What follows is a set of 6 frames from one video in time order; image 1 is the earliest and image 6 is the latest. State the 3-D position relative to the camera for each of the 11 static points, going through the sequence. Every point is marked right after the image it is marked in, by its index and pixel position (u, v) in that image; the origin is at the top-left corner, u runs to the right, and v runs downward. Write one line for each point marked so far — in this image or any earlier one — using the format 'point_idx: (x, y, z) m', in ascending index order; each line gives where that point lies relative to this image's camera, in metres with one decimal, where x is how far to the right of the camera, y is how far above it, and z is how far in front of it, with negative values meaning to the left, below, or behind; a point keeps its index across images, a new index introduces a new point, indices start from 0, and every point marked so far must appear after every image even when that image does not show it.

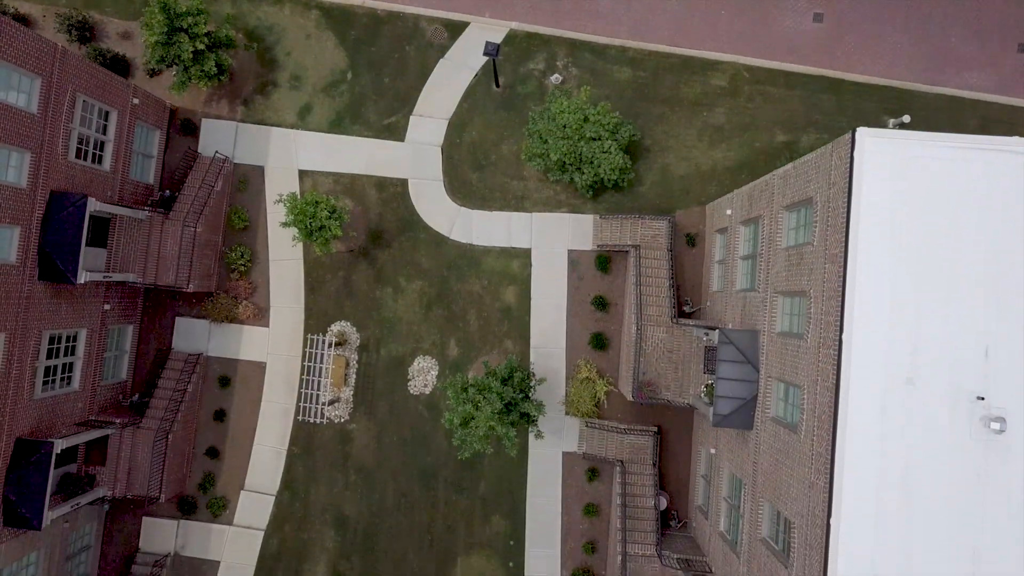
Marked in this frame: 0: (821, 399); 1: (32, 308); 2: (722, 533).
0: (+6.5, -2.3, +12.0) m
1: (-14.2, -0.6, +16.9) m
2: (+6.3, -7.4, +17.1) m
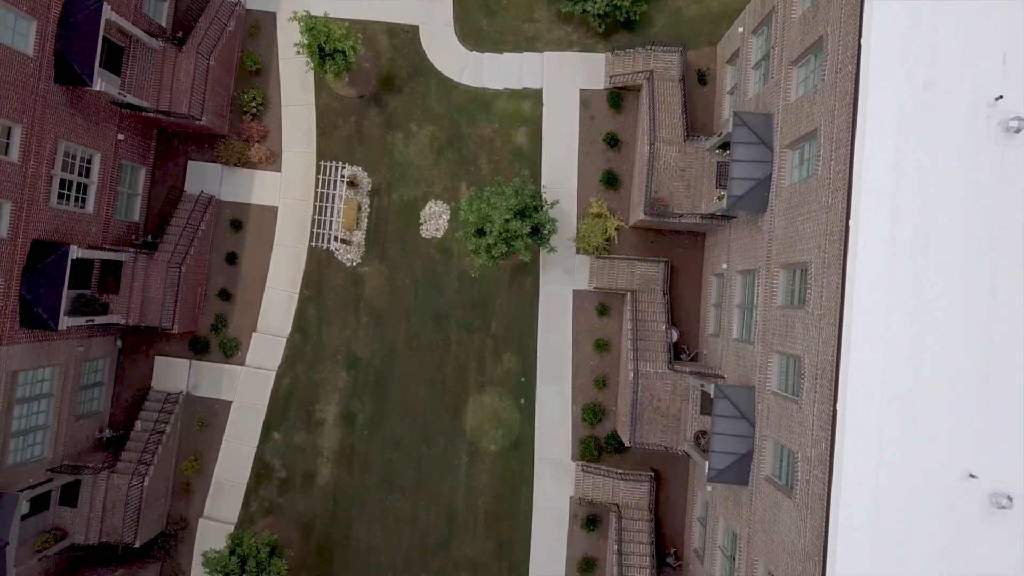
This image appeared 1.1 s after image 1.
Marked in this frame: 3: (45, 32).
0: (+6.9, +3.5, +12.1) m
1: (-13.8, +5.3, +17.0) m
2: (+6.7, -1.5, +17.2) m
3: (-13.6, +7.4, +16.6) m
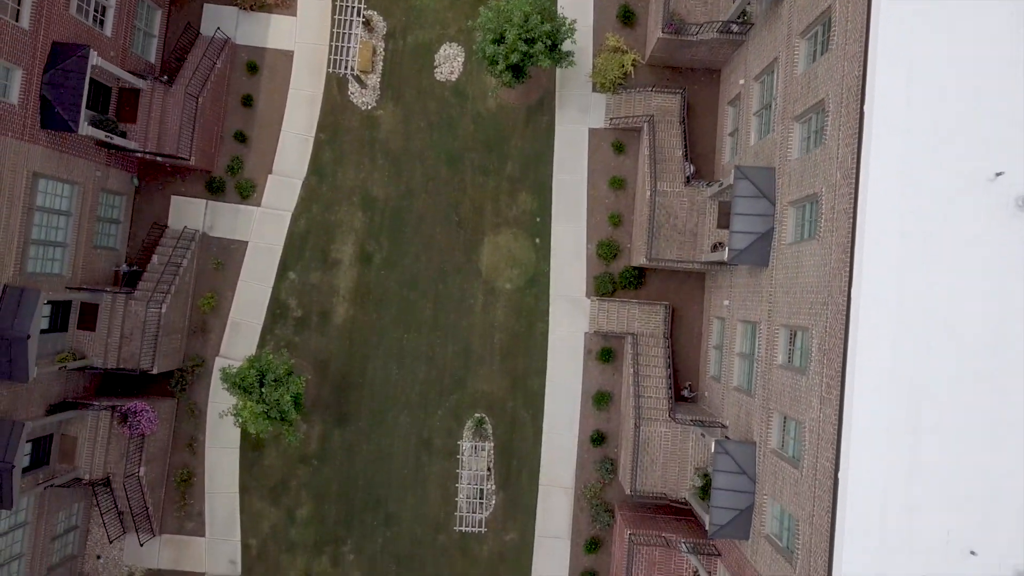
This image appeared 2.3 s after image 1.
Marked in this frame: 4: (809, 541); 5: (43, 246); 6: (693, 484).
0: (+7.5, +9.4, +12.2) m
1: (-13.2, +11.1, +17.0) m
2: (+7.3, +4.4, +17.3) m
3: (-13.0, +13.3, +16.6) m
4: (+6.4, -5.4, +12.2) m
5: (-14.6, +1.3, +17.8) m
6: (+5.7, -6.0, +18.1) m
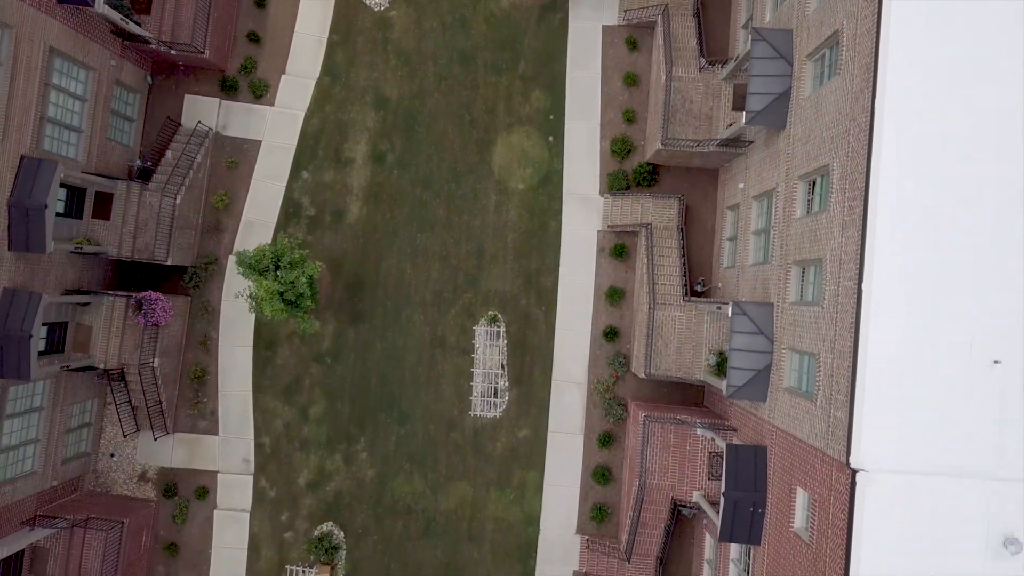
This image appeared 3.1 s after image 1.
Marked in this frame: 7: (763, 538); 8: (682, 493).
0: (+8.0, +13.1, +12.2) m
1: (-12.7, +14.9, +17.0) m
2: (+7.8, +8.1, +17.3) m
3: (-12.5, +17.0, +16.6) m
4: (+6.9, -1.7, +12.2) m
5: (-14.1, +5.0, +17.9) m
6: (+6.2, -2.3, +18.1) m
7: (+6.6, -6.6, +15.0) m
8: (+5.4, -6.5, +18.2) m
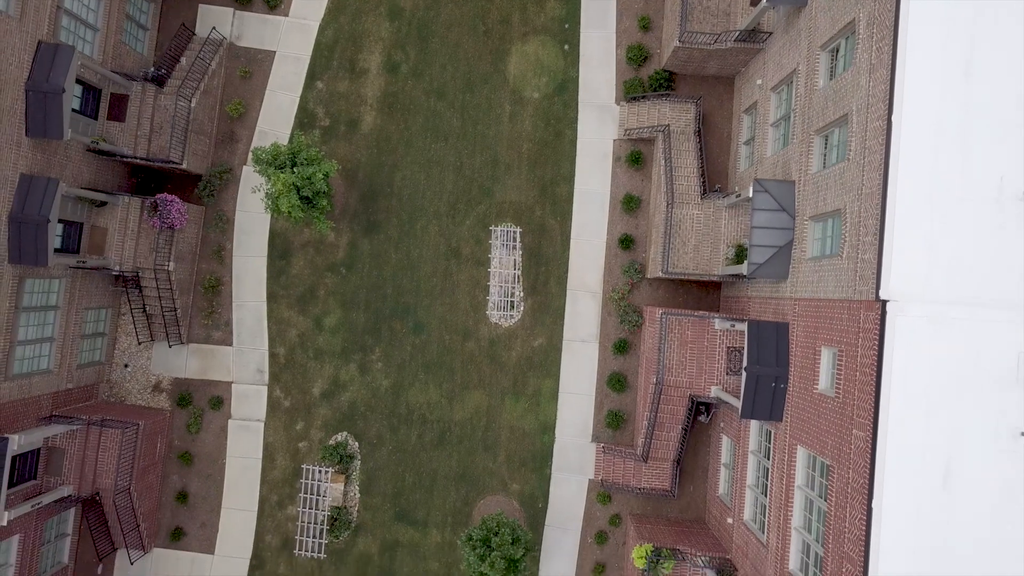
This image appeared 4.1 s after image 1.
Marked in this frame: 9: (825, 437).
0: (+8.5, +16.4, +12.1) m
1: (-12.2, +18.1, +17.0) m
2: (+8.3, +11.4, +17.2) m
3: (-12.0, +20.3, +16.5) m
4: (+7.4, +1.6, +12.2) m
5: (-13.6, +8.3, +17.8) m
6: (+6.8, +1.0, +18.1) m
7: (+7.1, -3.3, +14.9) m
8: (+6.0, -3.2, +18.2) m
9: (+7.1, -3.4, +13.0) m
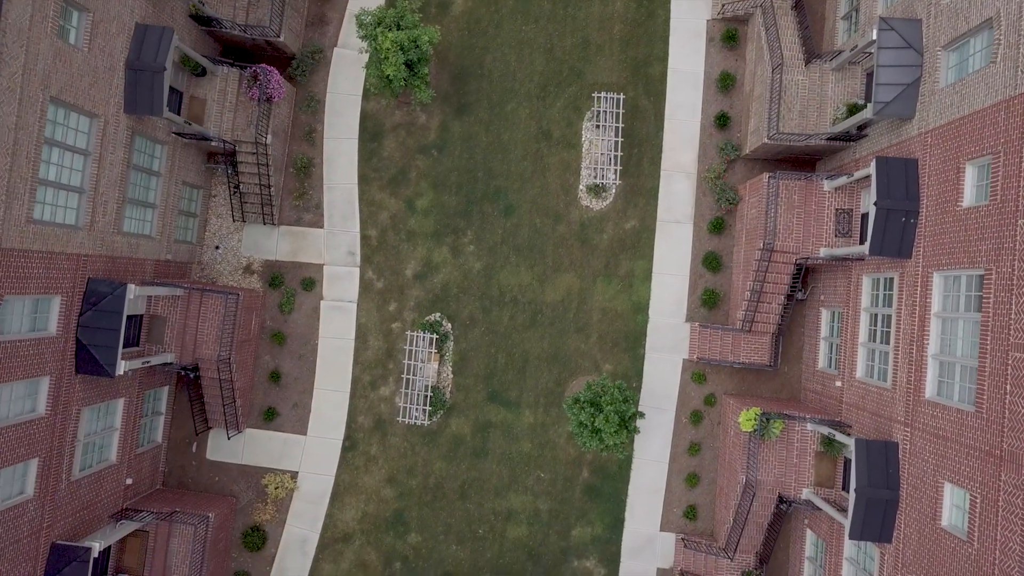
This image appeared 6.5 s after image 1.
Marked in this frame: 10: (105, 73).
0: (+11.8, +20.7, +12.0) m
1: (-8.9, +22.4, +16.9) m
2: (+11.7, +15.7, +17.1) m
3: (-8.6, +24.6, +16.5) m
4: (+10.8, +5.9, +12.1) m
5: (-10.3, +12.6, +17.8) m
6: (+10.1, +5.3, +18.0) m
7: (+10.4, +1.0, +14.8) m
8: (+9.3, +1.1, +18.1) m
9: (+10.4, +0.9, +12.9) m
10: (-11.1, +5.9, +15.6) m
